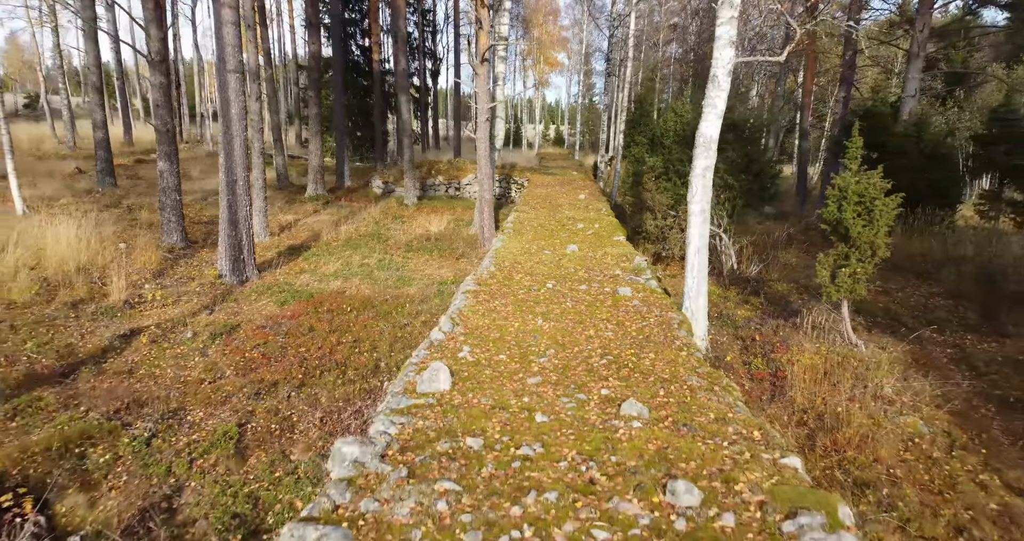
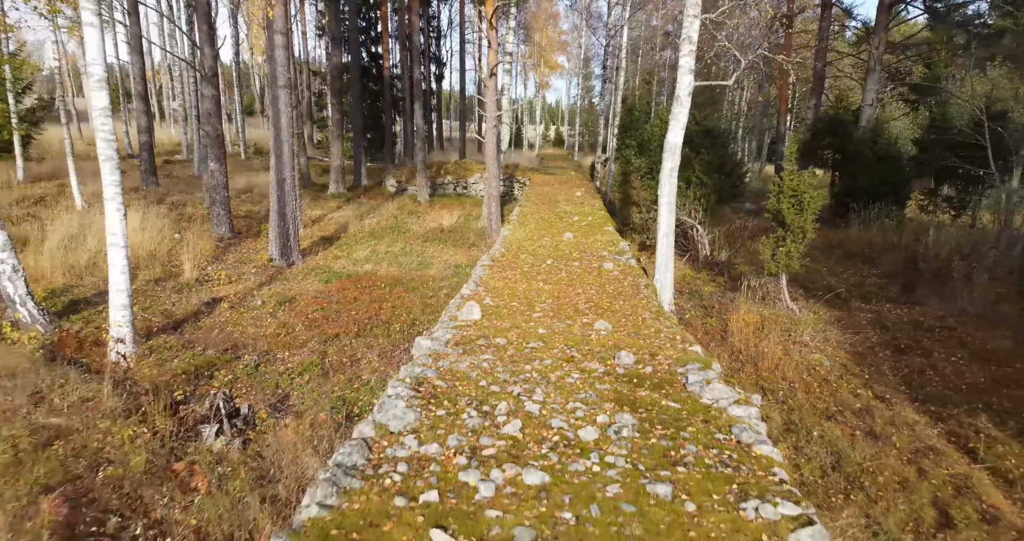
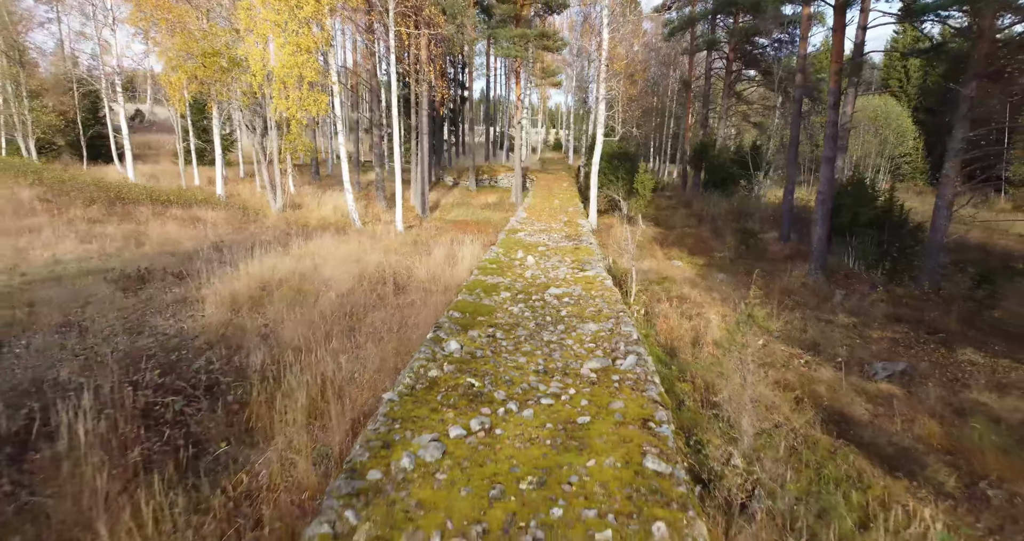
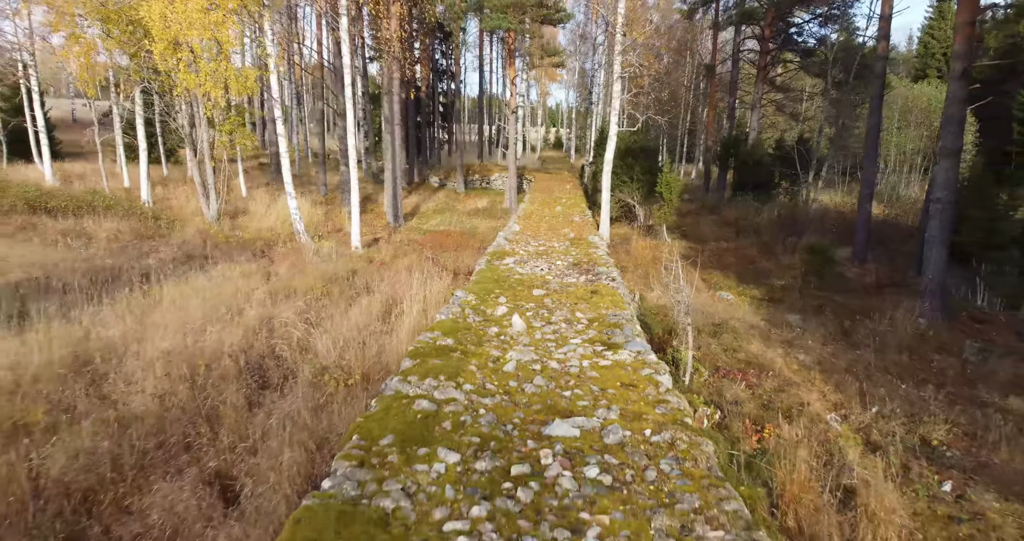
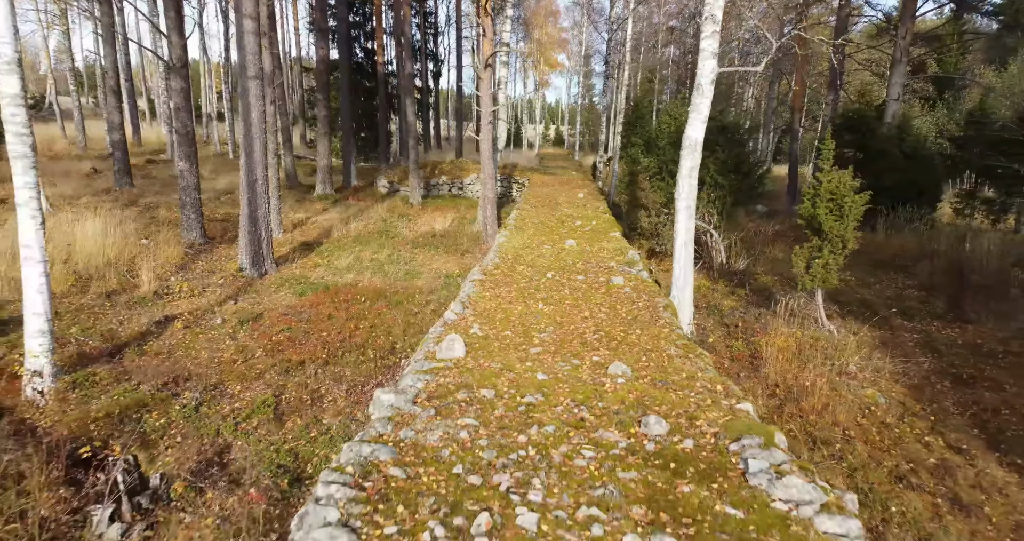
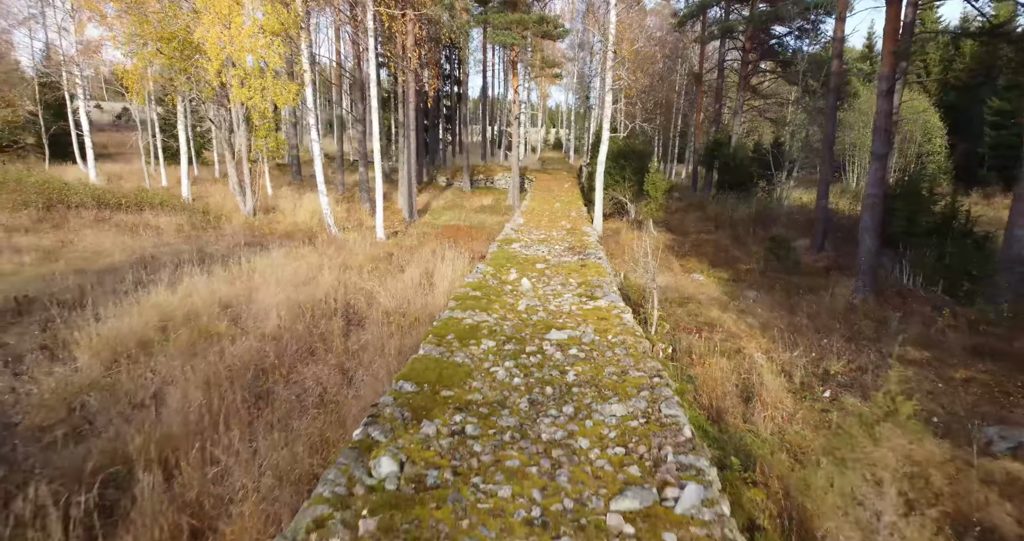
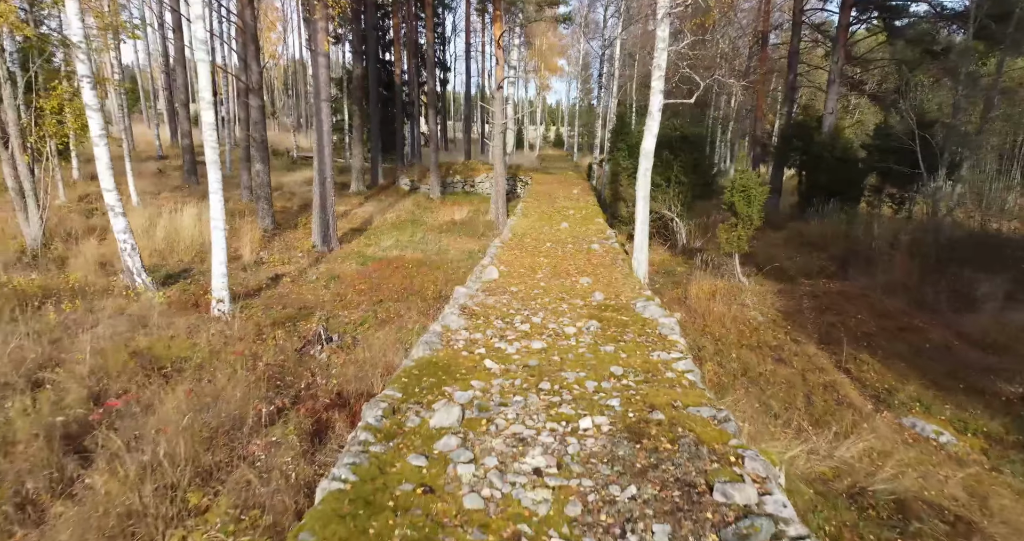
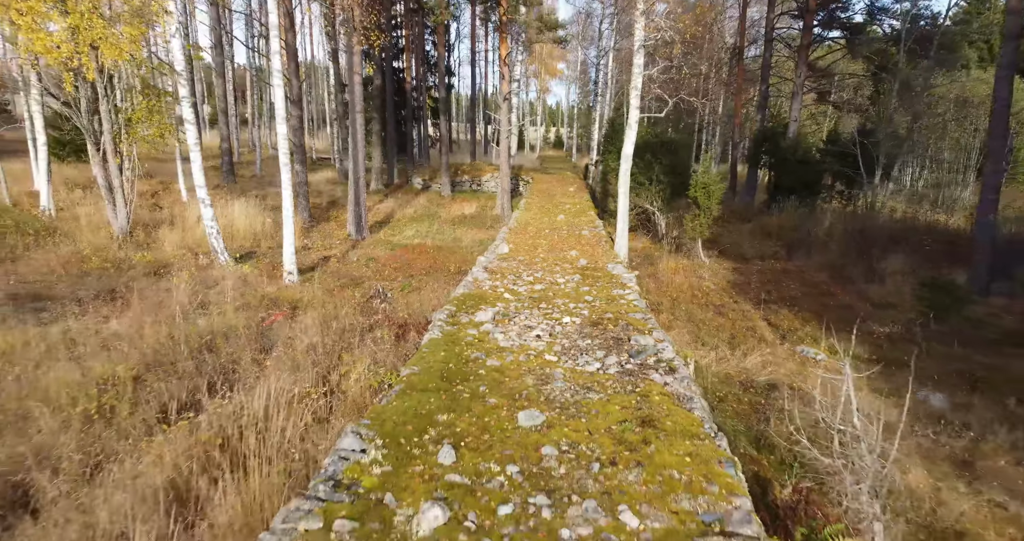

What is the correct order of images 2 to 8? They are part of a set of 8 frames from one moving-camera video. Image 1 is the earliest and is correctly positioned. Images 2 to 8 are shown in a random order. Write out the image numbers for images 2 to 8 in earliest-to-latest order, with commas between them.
5, 2, 7, 8, 4, 6, 3
